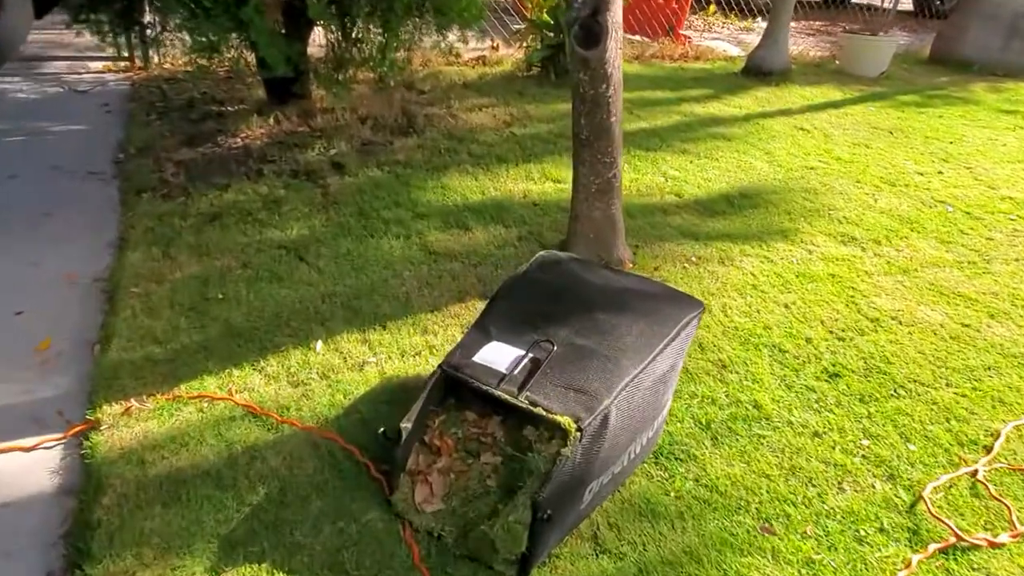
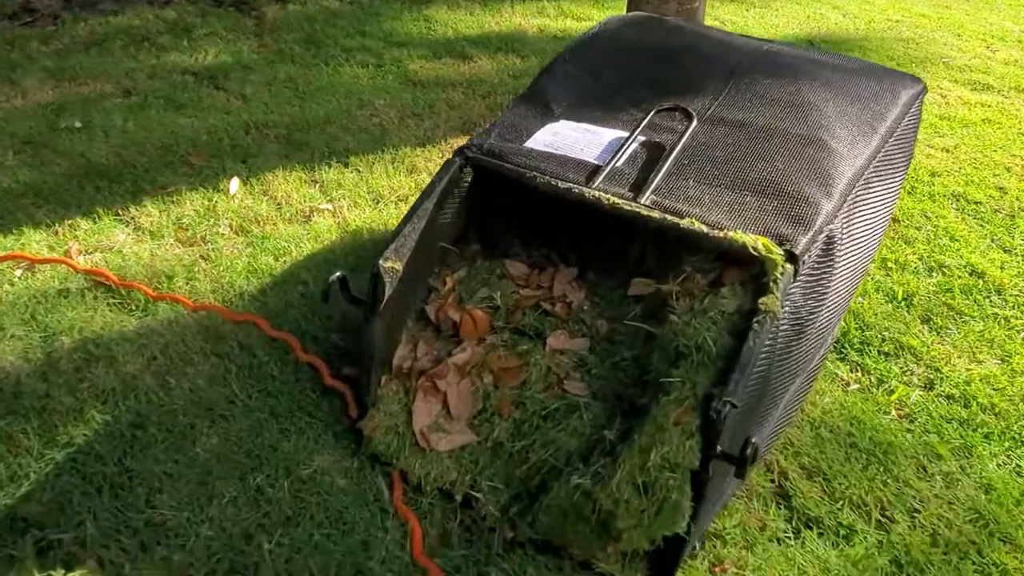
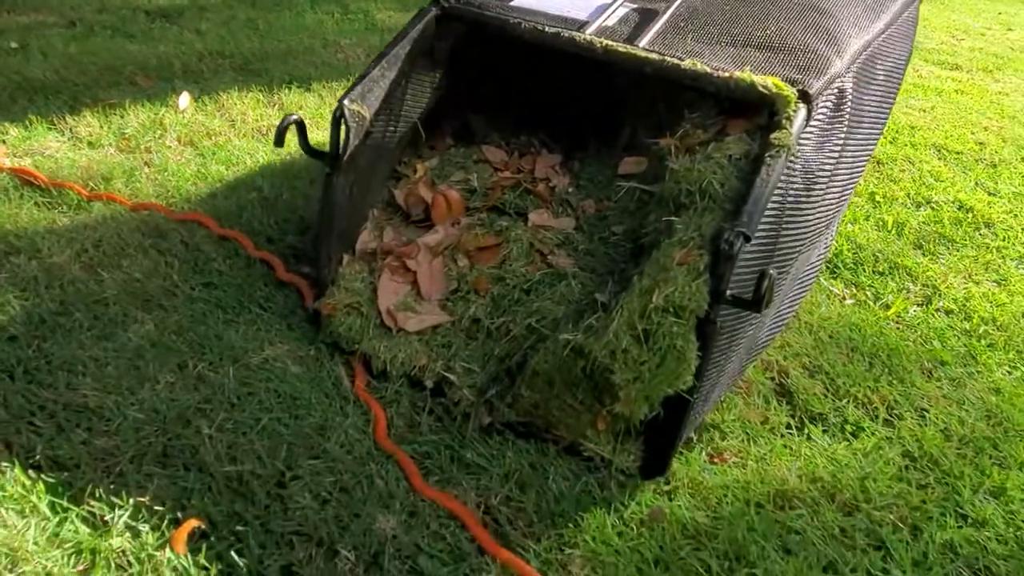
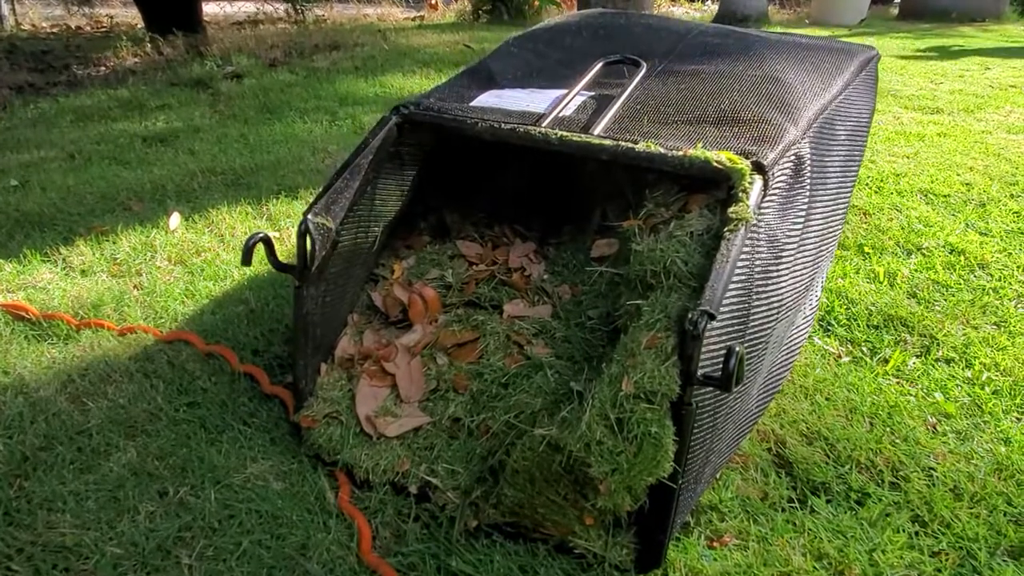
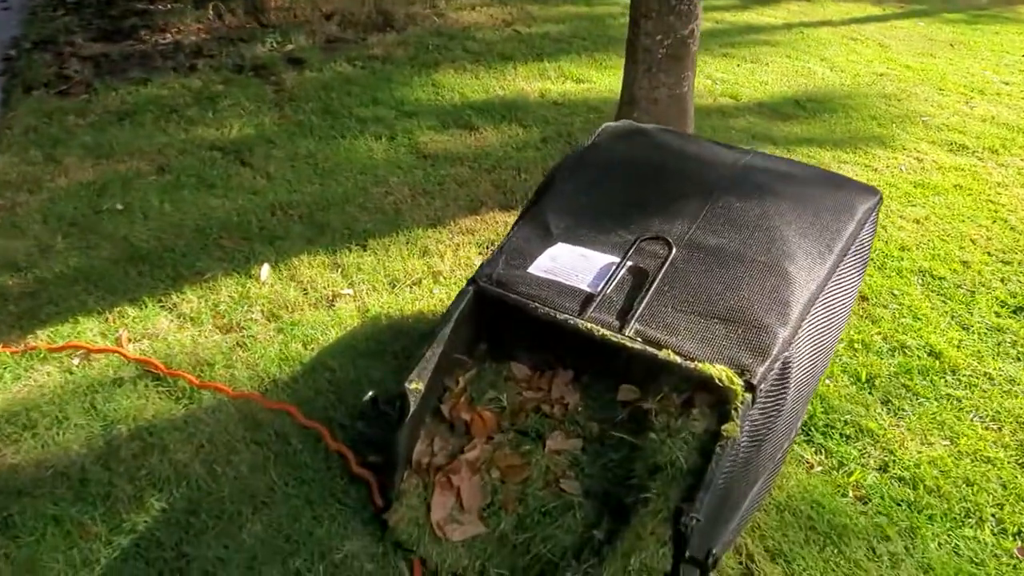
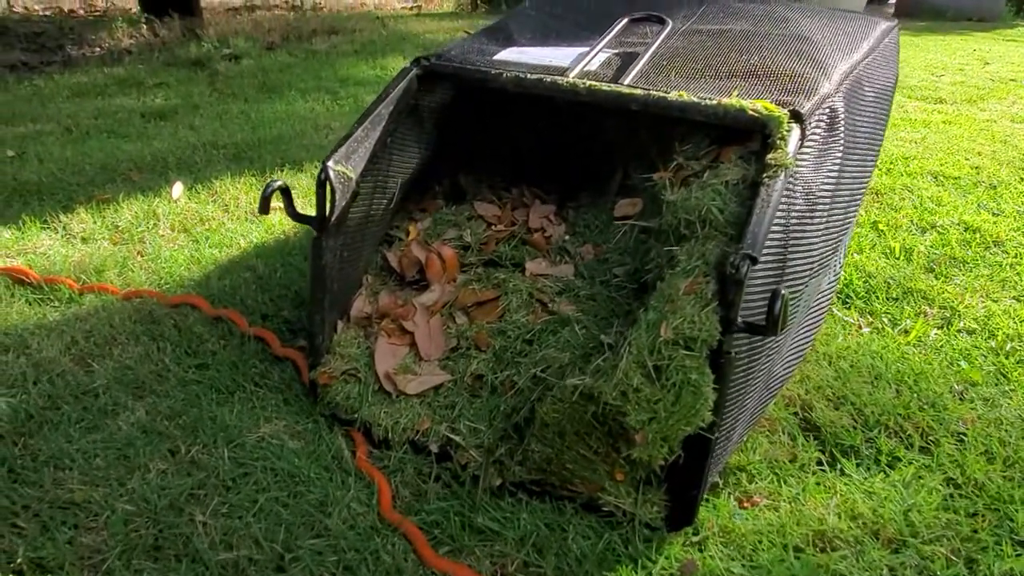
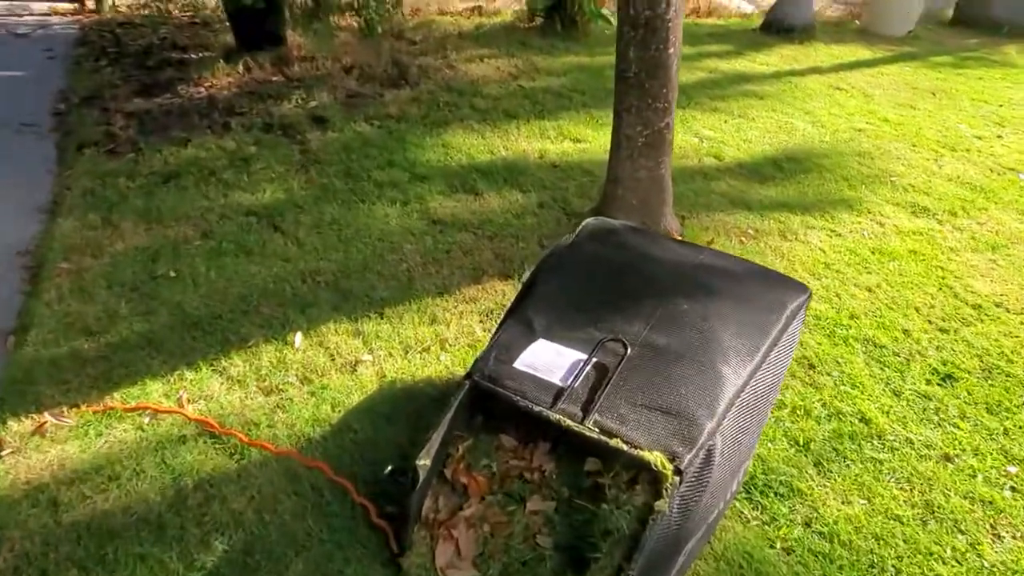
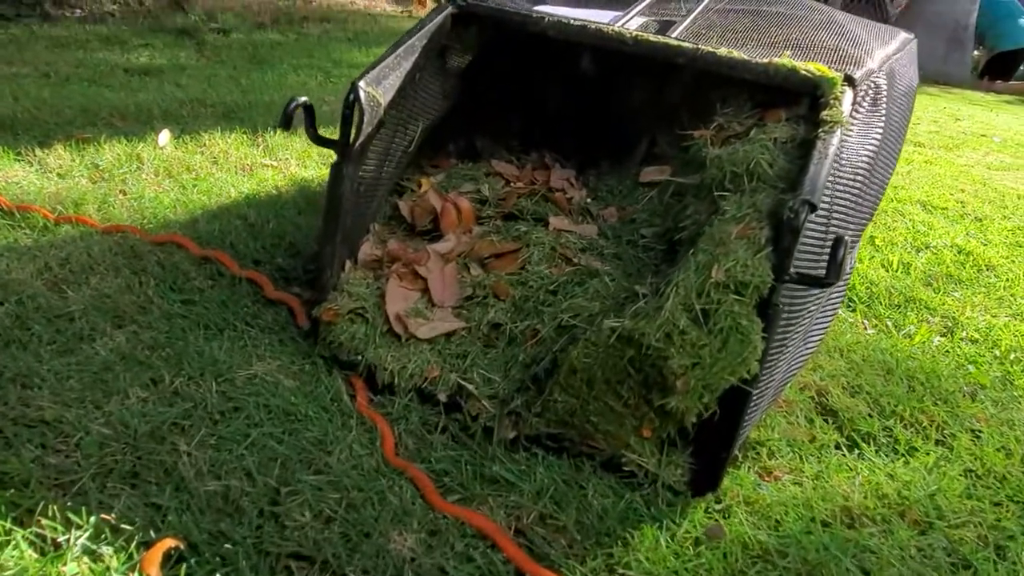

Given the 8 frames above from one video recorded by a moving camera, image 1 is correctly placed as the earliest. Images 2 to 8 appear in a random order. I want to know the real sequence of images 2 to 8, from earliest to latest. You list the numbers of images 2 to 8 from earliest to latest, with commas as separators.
7, 5, 2, 3, 8, 6, 4
